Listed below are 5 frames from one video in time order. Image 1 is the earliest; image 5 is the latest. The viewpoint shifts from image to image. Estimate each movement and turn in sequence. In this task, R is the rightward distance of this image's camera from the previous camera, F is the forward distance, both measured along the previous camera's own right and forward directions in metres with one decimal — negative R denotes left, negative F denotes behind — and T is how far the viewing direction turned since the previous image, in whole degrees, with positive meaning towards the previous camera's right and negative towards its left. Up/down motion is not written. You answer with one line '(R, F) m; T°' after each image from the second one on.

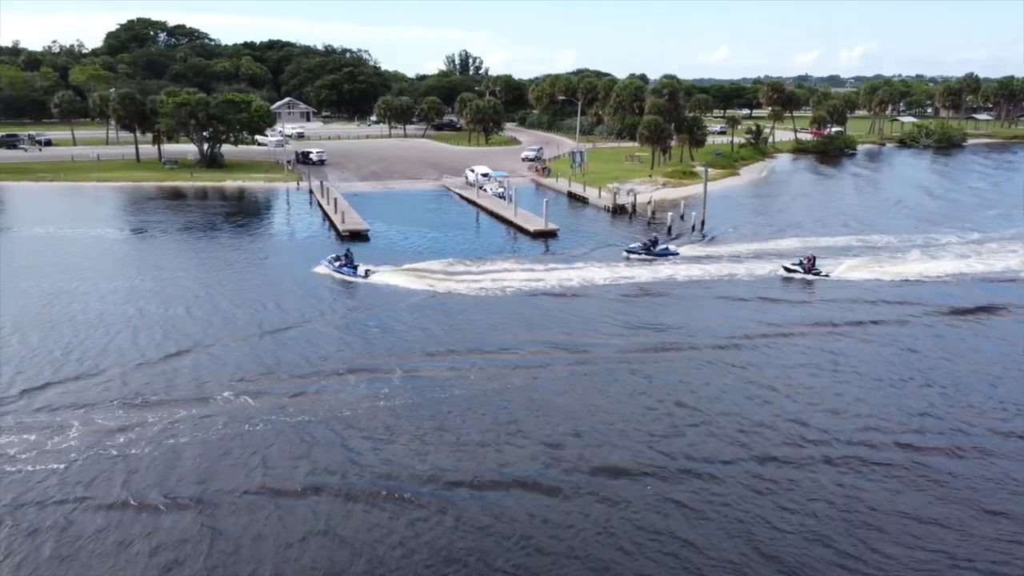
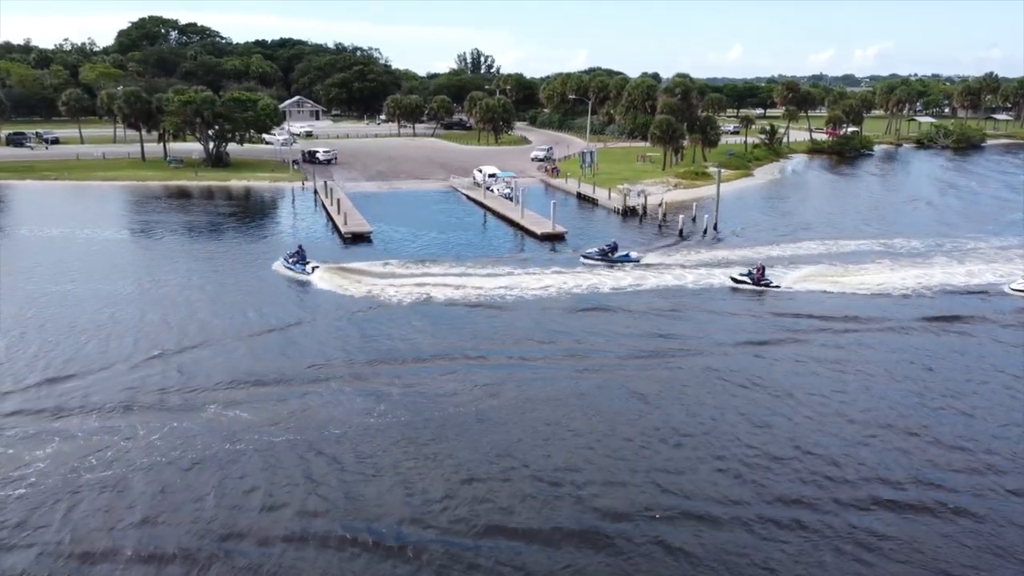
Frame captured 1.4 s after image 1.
(+0.4, +1.6) m; -1°
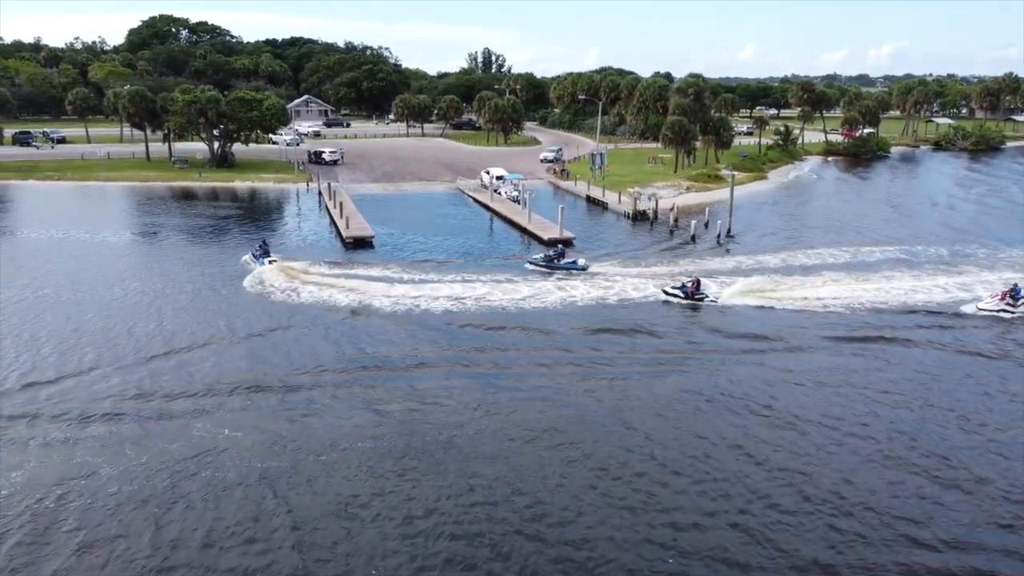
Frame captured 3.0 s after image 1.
(+0.3, +1.7) m; -1°
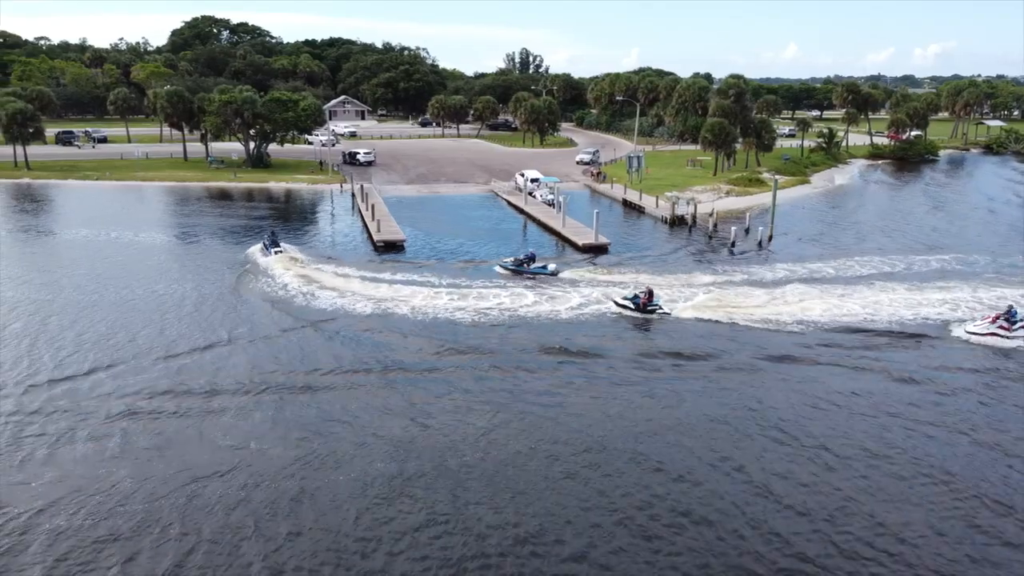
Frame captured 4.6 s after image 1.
(+0.1, +1.3) m; -3°
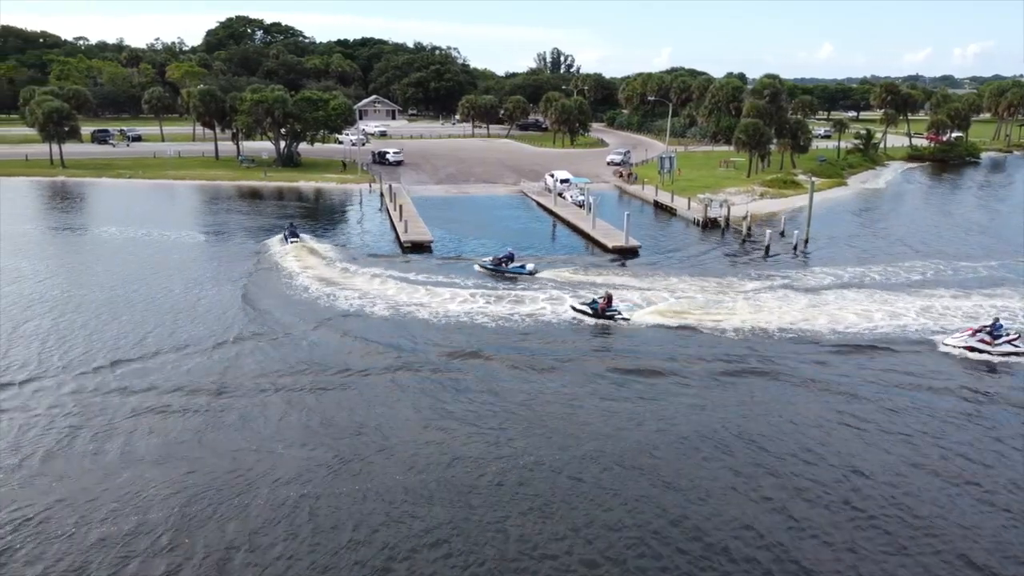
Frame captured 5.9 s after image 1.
(0.0, +0.8) m; -2°
